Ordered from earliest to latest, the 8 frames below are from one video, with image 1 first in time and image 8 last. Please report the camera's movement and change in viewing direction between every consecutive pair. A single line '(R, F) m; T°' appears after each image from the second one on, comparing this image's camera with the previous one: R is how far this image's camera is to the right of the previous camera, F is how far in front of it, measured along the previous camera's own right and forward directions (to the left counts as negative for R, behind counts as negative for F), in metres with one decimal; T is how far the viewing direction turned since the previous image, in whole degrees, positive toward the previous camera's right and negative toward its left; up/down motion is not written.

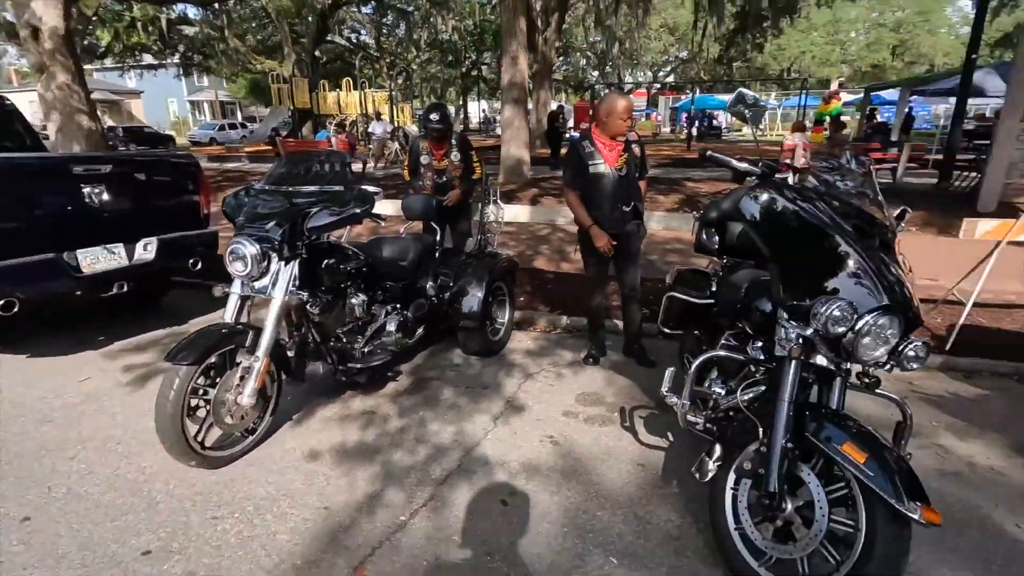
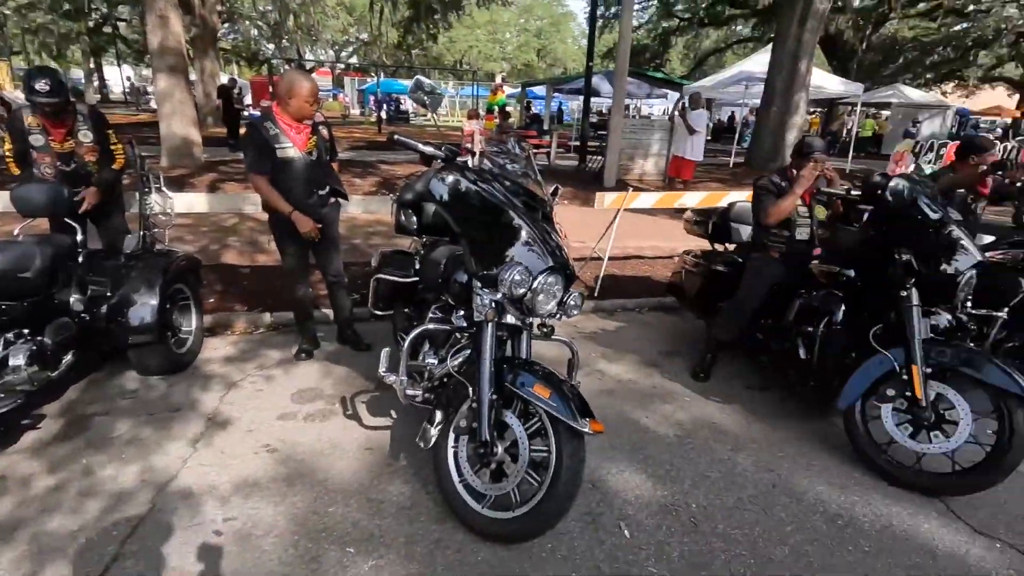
(0.0, 0.0) m; +30°
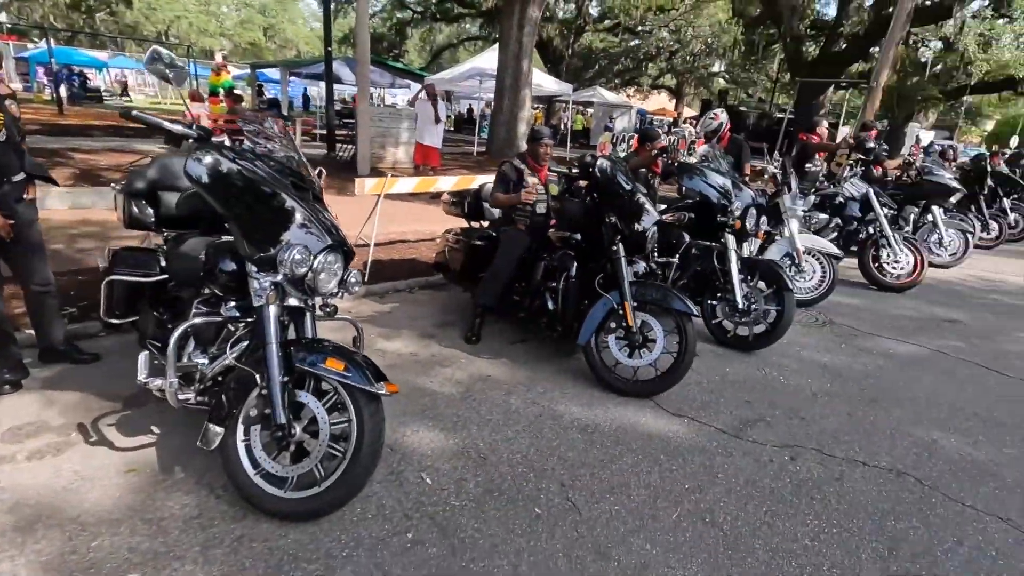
(-0.1, -0.2) m; +25°
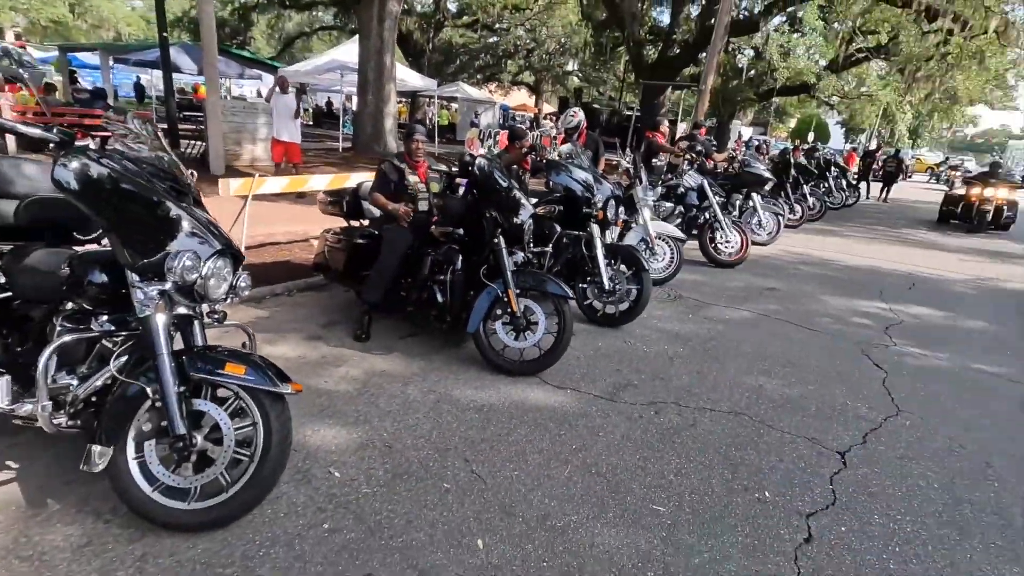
(-0.1, -0.2) m; +13°
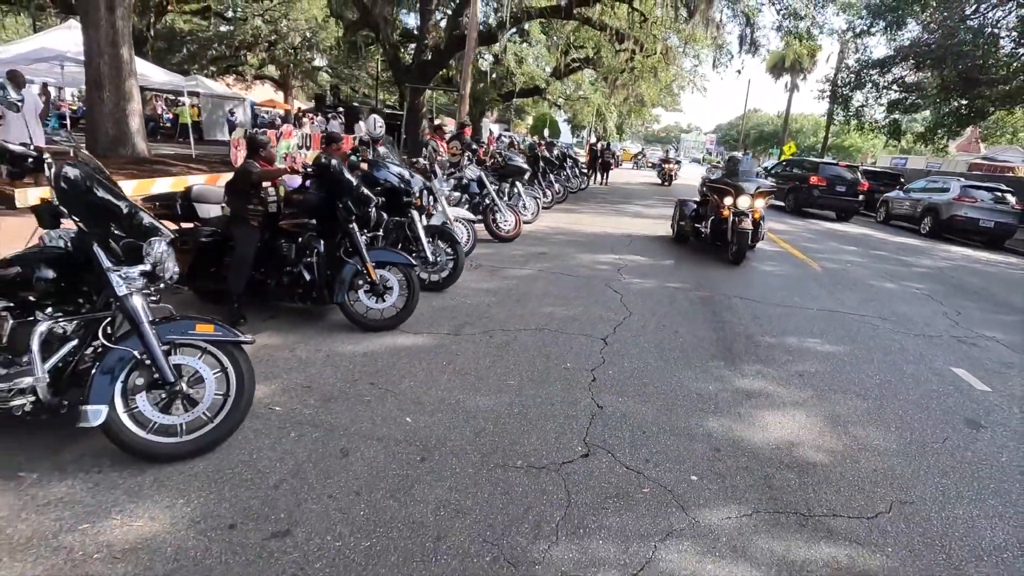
(-0.9, -1.2) m; +24°
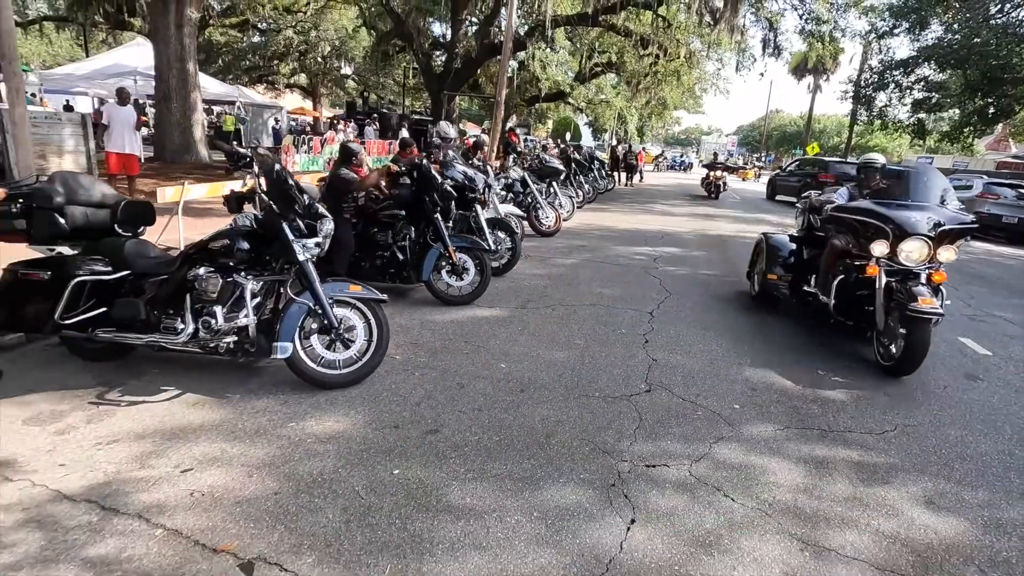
(-0.5, -0.9) m; -2°
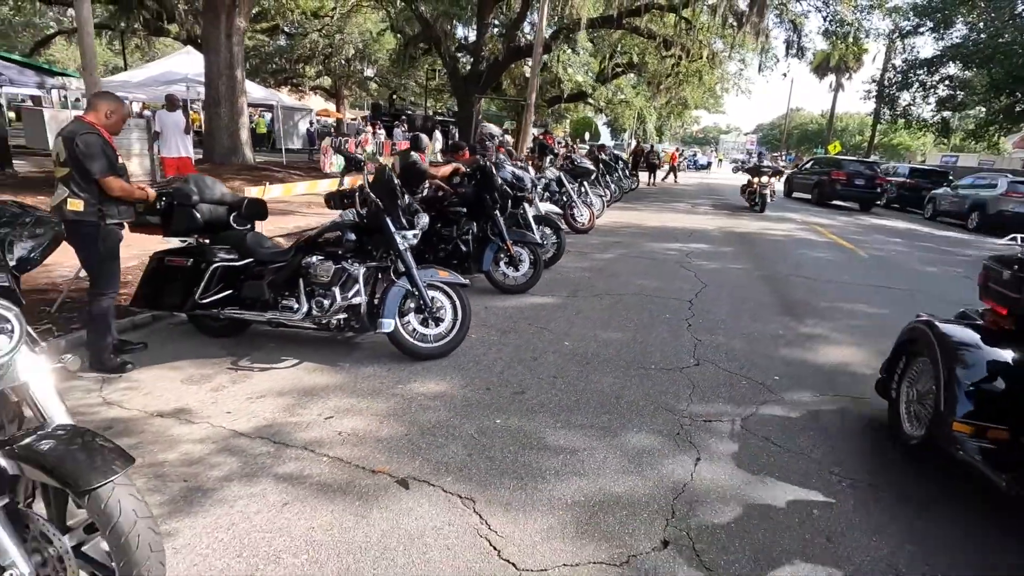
(-0.5, -0.7) m; -2°
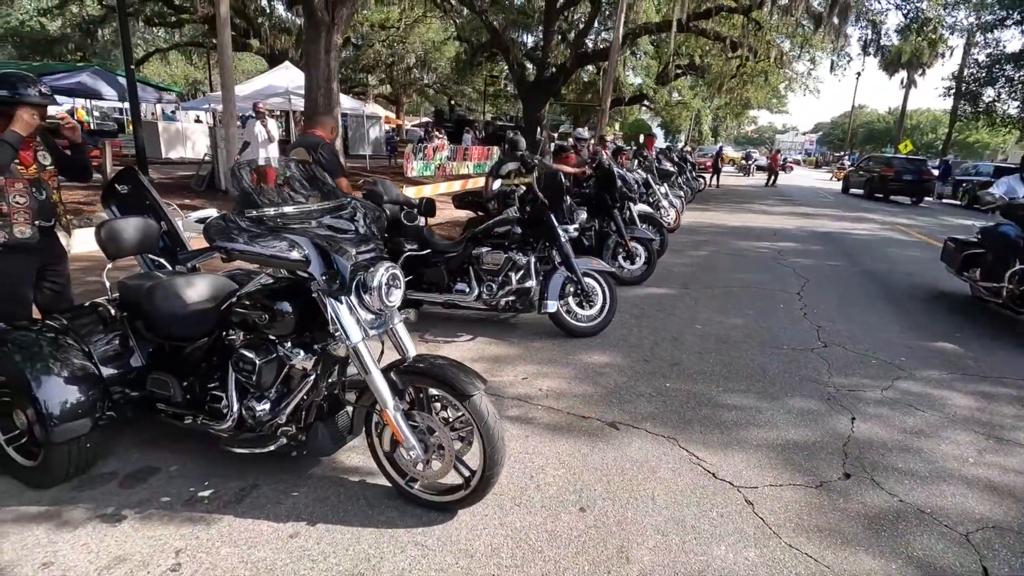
(-1.0, -0.8) m; -5°
